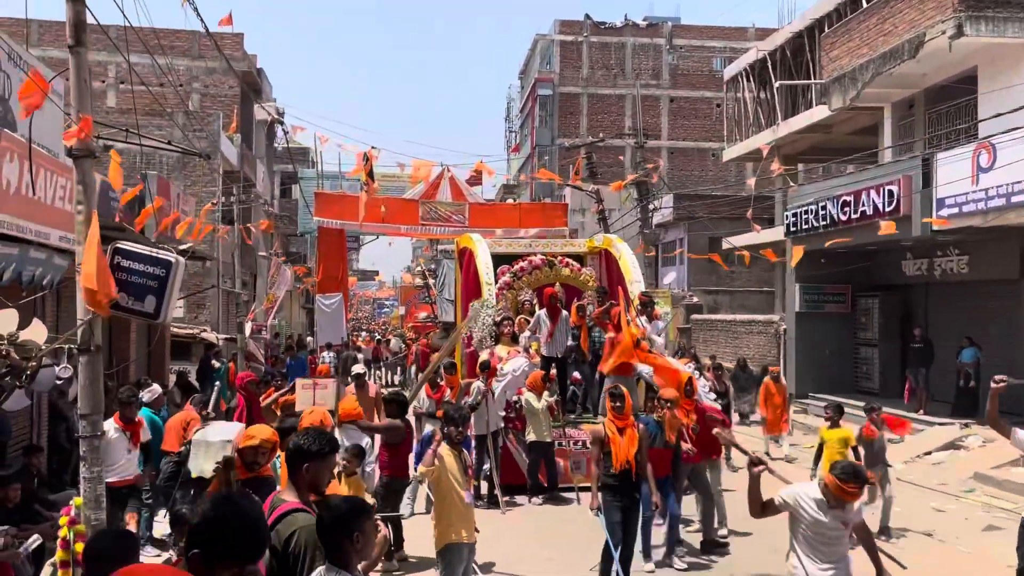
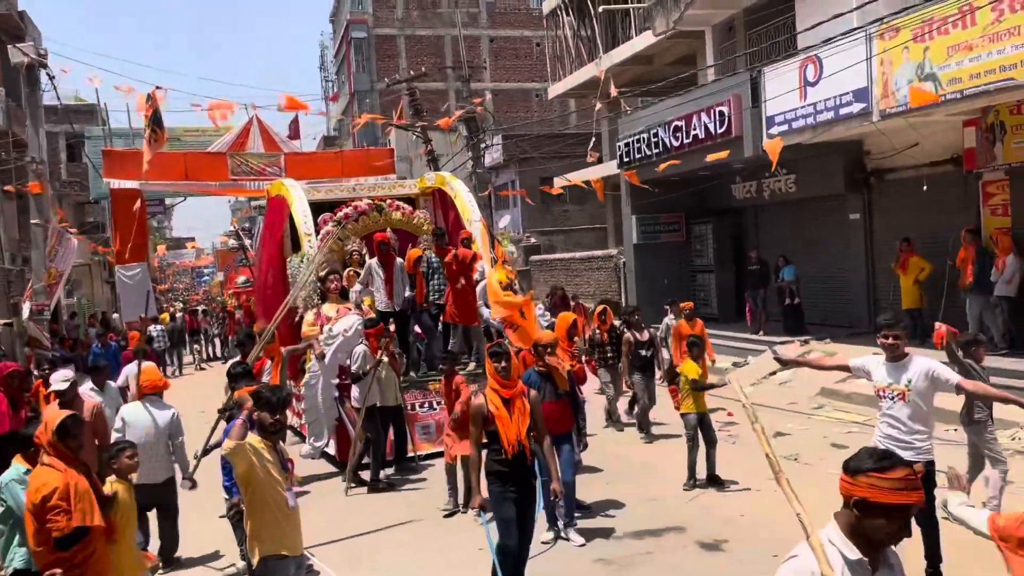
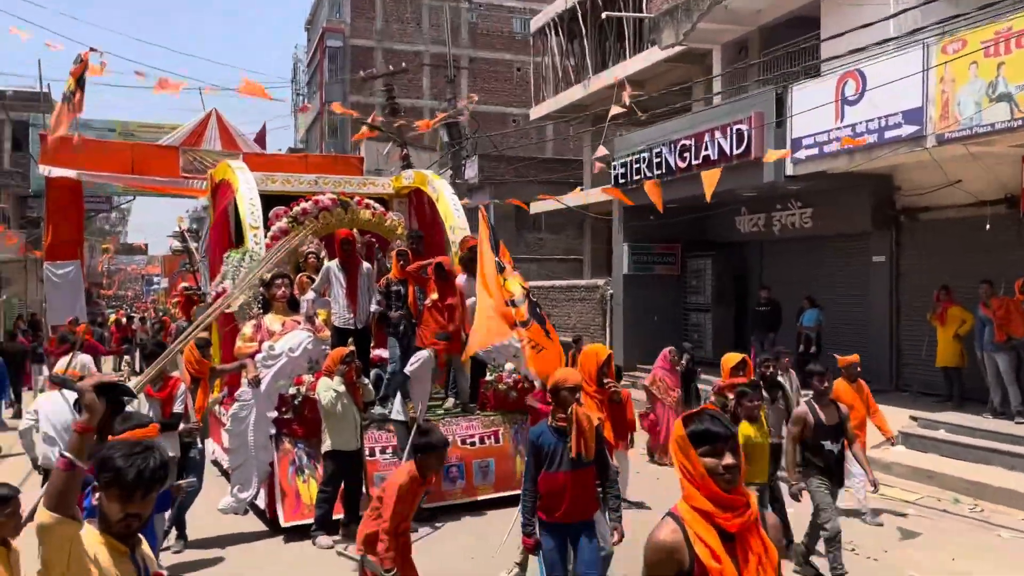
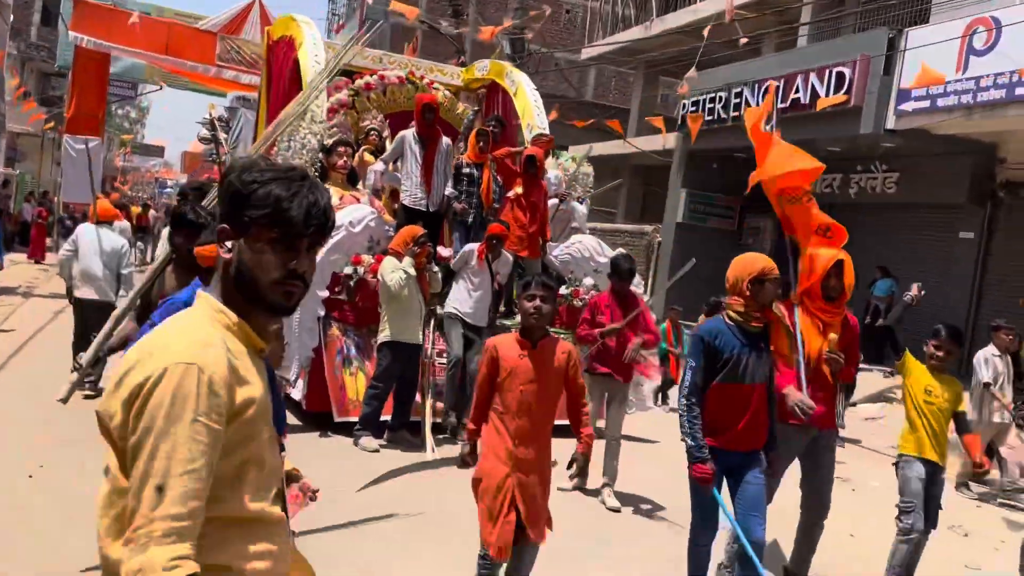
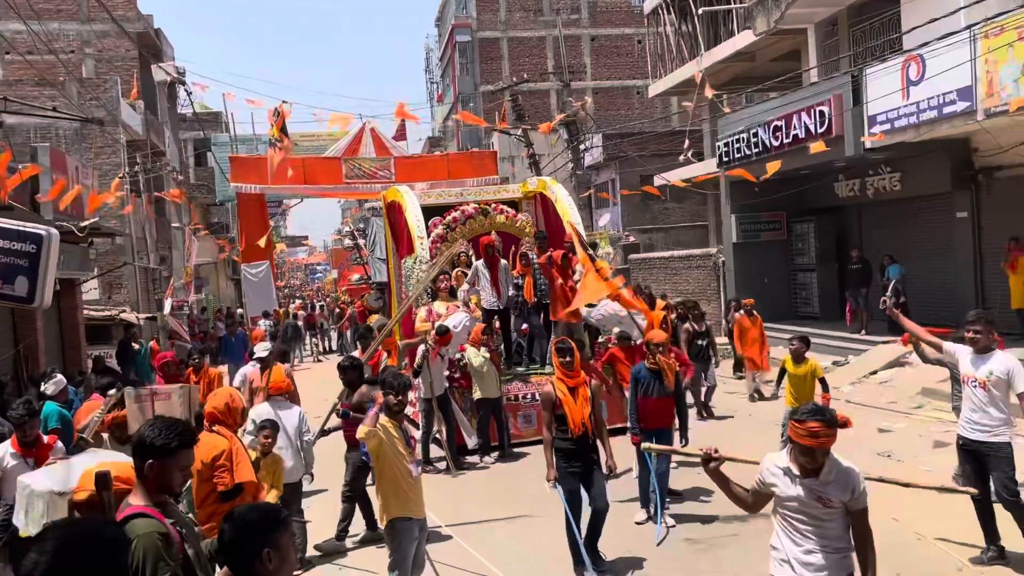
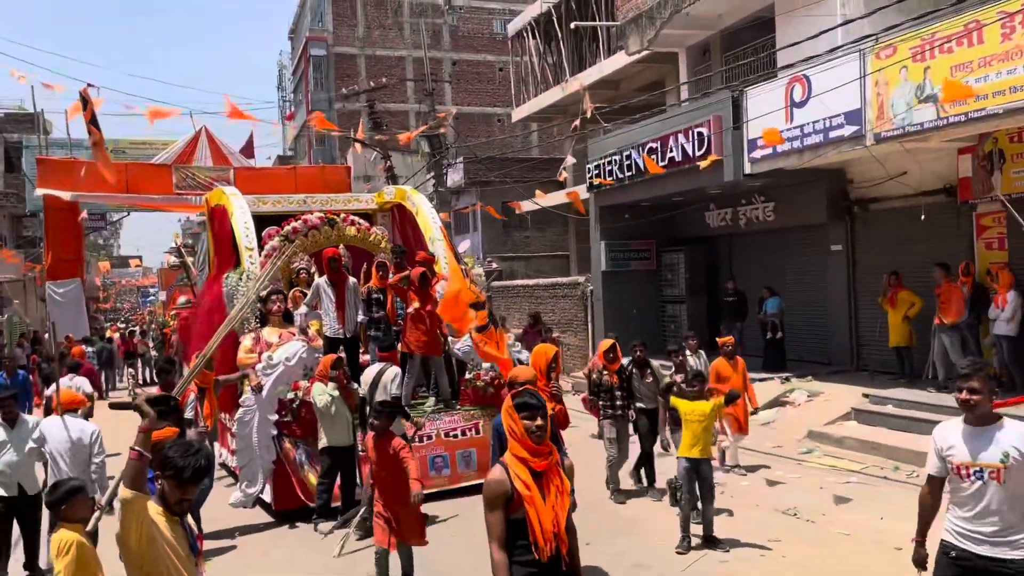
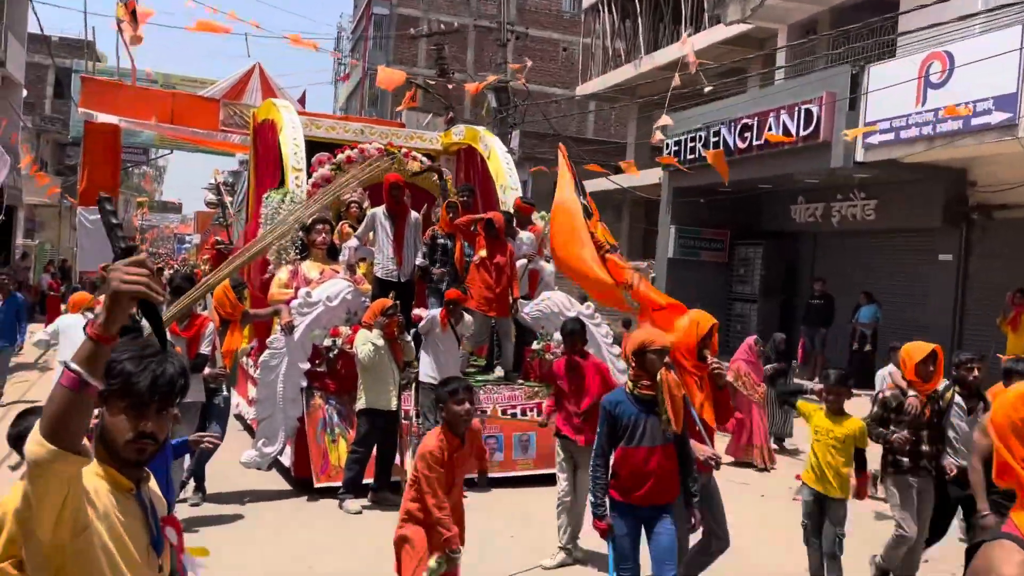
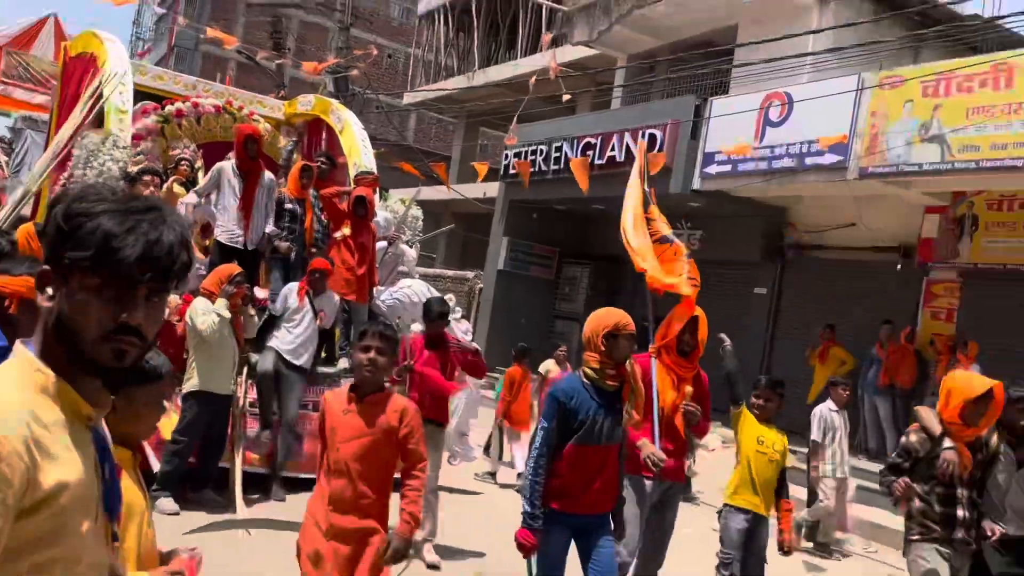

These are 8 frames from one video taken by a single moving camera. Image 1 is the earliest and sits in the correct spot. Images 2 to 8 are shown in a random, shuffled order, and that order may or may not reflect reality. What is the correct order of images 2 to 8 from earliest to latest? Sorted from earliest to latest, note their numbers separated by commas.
5, 2, 6, 3, 7, 4, 8
